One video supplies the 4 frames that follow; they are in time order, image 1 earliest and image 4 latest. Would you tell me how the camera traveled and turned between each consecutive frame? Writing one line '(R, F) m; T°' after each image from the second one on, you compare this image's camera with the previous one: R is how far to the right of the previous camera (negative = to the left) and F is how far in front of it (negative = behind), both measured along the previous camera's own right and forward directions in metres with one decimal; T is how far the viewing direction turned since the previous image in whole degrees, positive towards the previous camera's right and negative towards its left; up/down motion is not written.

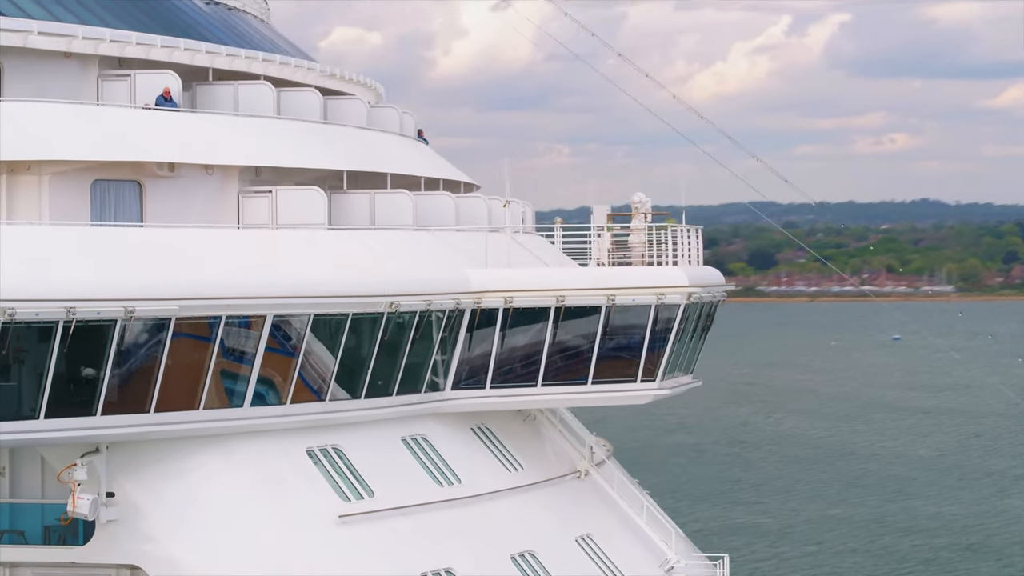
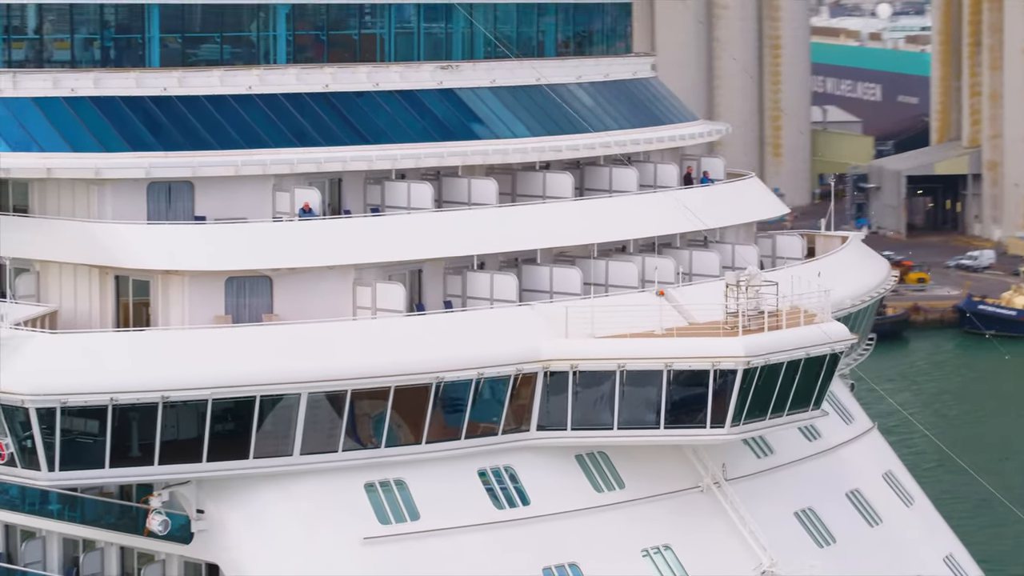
(+7.6, -1.9) m; -28°
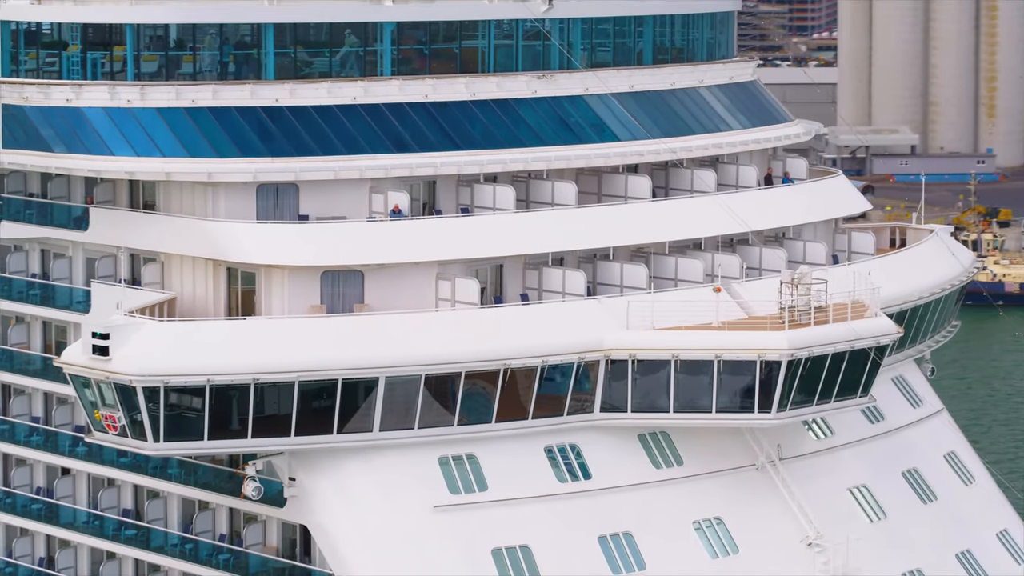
(+1.5, -1.9) m; -6°
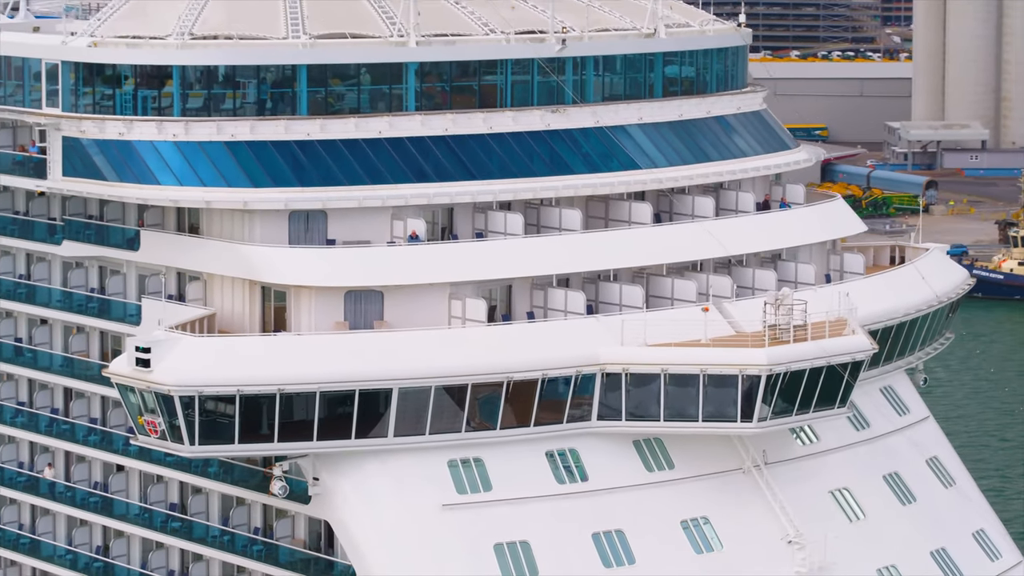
(+0.9, -2.0) m; -2°
